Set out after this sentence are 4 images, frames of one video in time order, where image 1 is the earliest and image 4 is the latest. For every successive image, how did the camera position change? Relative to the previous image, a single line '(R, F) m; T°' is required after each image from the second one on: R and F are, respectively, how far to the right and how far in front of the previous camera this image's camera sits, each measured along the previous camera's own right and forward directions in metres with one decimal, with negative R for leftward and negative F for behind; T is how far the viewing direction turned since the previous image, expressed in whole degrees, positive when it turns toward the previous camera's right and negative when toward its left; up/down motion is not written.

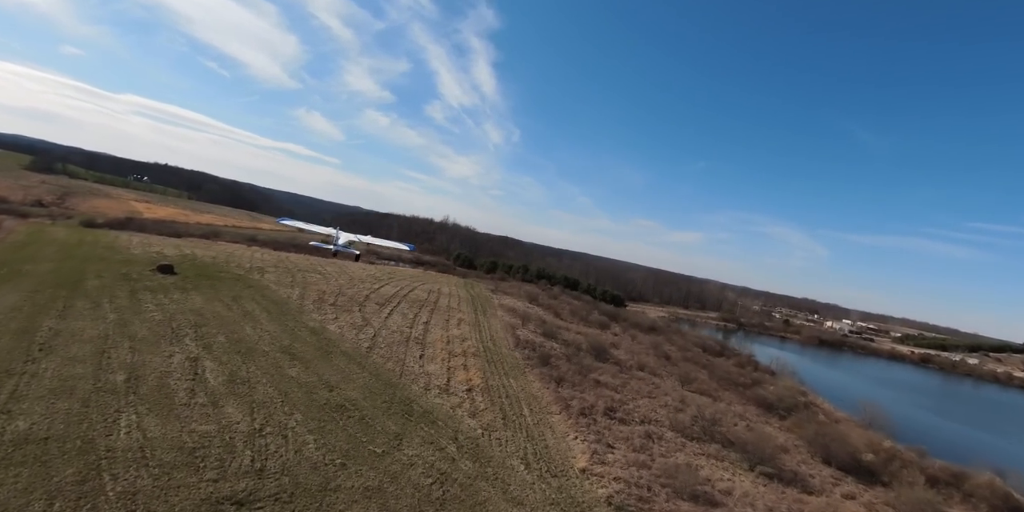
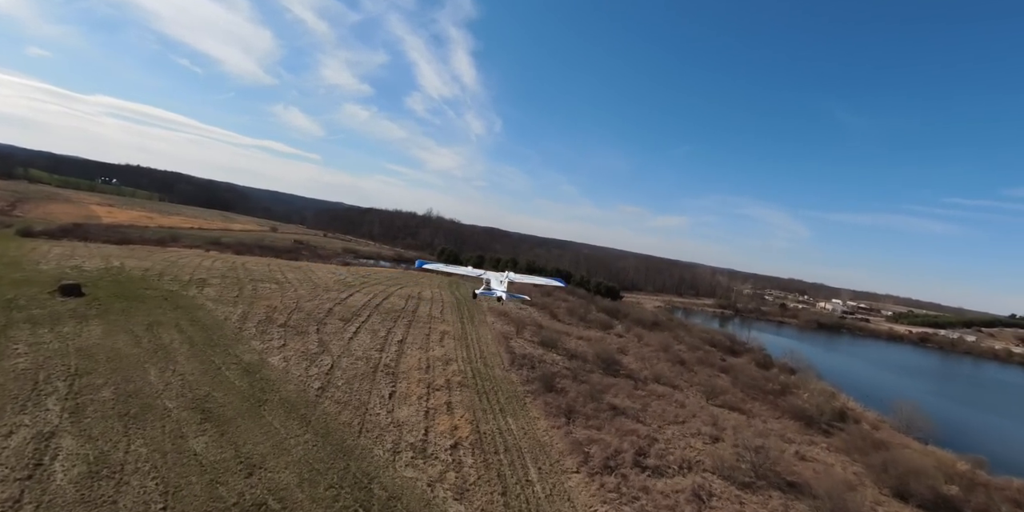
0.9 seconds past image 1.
(-0.2, +4.6) m; +2°
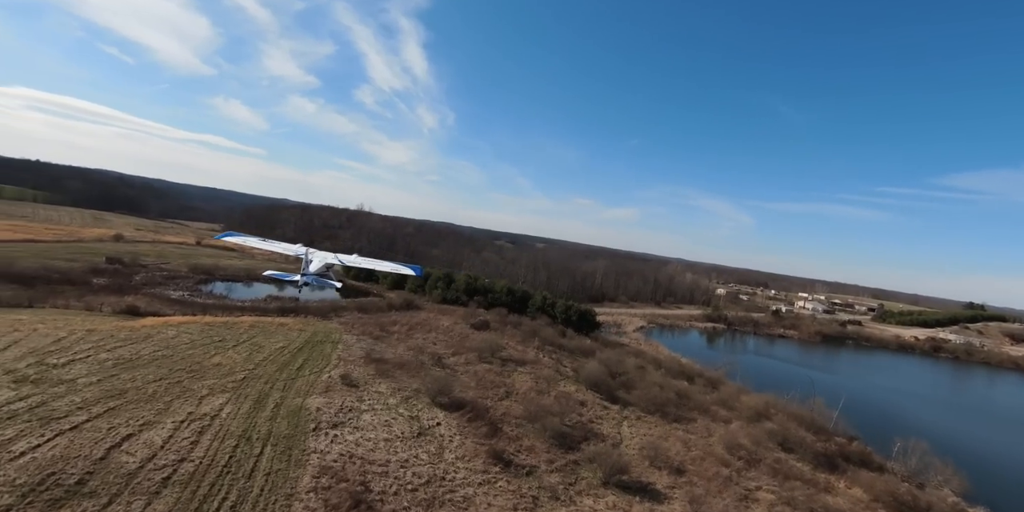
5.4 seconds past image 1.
(+2.2, +21.0) m; +5°
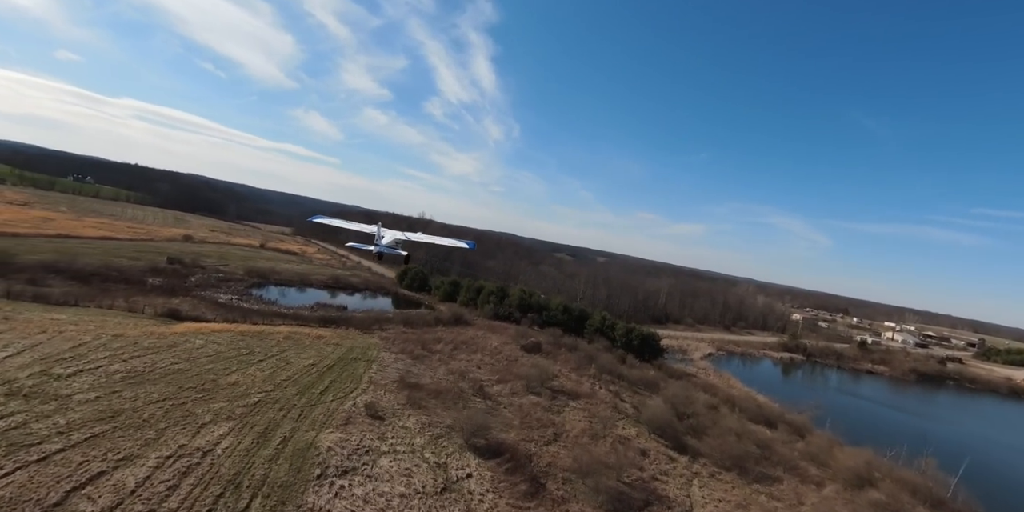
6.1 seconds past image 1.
(+0.2, +2.9) m; -7°
